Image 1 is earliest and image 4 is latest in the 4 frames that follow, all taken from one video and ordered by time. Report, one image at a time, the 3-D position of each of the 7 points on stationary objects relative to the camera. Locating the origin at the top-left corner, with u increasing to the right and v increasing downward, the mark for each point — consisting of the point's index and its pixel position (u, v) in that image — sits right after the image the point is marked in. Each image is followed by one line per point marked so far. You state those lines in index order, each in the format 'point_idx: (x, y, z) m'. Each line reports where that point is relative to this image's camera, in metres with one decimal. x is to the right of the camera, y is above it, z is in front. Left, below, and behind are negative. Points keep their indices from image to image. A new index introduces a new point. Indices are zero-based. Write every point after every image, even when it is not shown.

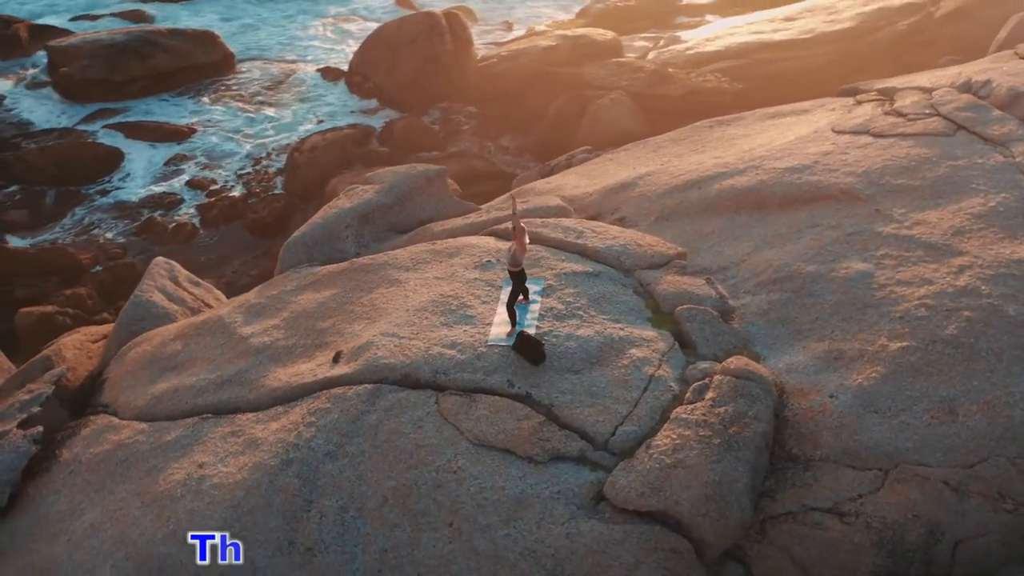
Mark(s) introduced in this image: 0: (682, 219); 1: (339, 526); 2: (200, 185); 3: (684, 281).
0: (+1.1, +0.5, +7.4) m
1: (-0.8, -1.1, +5.1) m
2: (-3.6, +1.2, +12.8) m
3: (+1.0, 0.0, +6.3) m
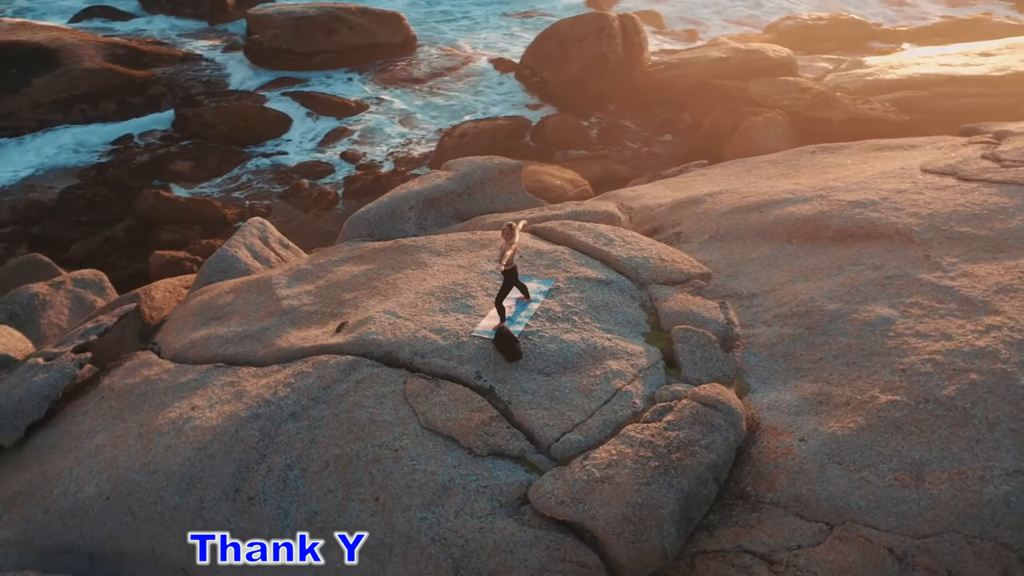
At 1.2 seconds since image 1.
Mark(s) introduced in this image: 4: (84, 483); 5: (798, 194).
0: (+1.4, +0.3, +7.1) m
1: (-1.1, -0.9, +5.3) m
2: (-1.9, +1.6, +13.4) m
3: (+1.0, -0.1, +6.1) m
4: (-2.3, -1.0, +5.9) m
5: (+1.9, +0.6, +7.4) m
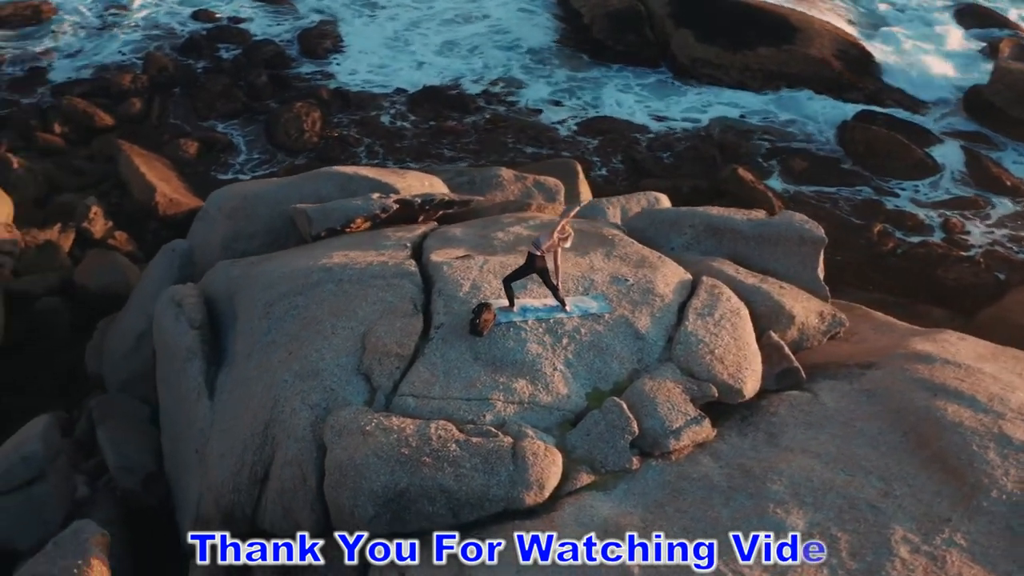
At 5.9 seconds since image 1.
0: (+1.9, -0.6, +5.8) m
1: (-1.4, -0.1, +6.5) m
2: (+4.8, +0.7, +12.3) m
3: (+0.8, -0.5, +5.5) m
4: (-1.7, +0.2, +7.8) m
5: (+2.5, -0.6, +5.6) m
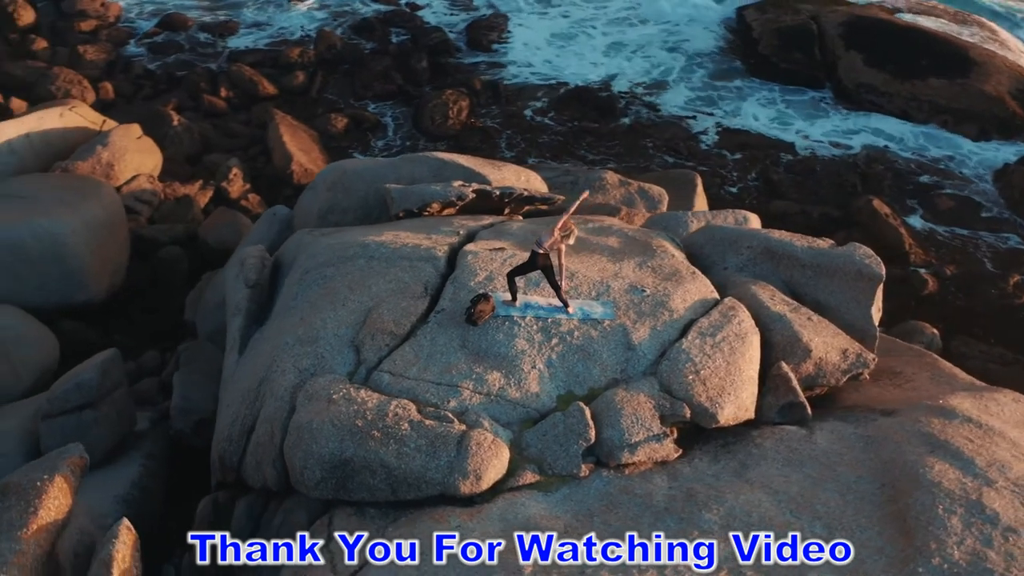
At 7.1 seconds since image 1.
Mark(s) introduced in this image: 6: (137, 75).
0: (+1.8, -0.8, +5.5) m
1: (-1.2, 0.0, +6.8) m
2: (+6.0, 0.0, +11.3) m
3: (+0.6, -0.6, +5.4) m
4: (-1.3, +0.4, +8.1) m
5: (+2.3, -0.9, +5.2) m
6: (-5.0, +2.9, +14.7) m
